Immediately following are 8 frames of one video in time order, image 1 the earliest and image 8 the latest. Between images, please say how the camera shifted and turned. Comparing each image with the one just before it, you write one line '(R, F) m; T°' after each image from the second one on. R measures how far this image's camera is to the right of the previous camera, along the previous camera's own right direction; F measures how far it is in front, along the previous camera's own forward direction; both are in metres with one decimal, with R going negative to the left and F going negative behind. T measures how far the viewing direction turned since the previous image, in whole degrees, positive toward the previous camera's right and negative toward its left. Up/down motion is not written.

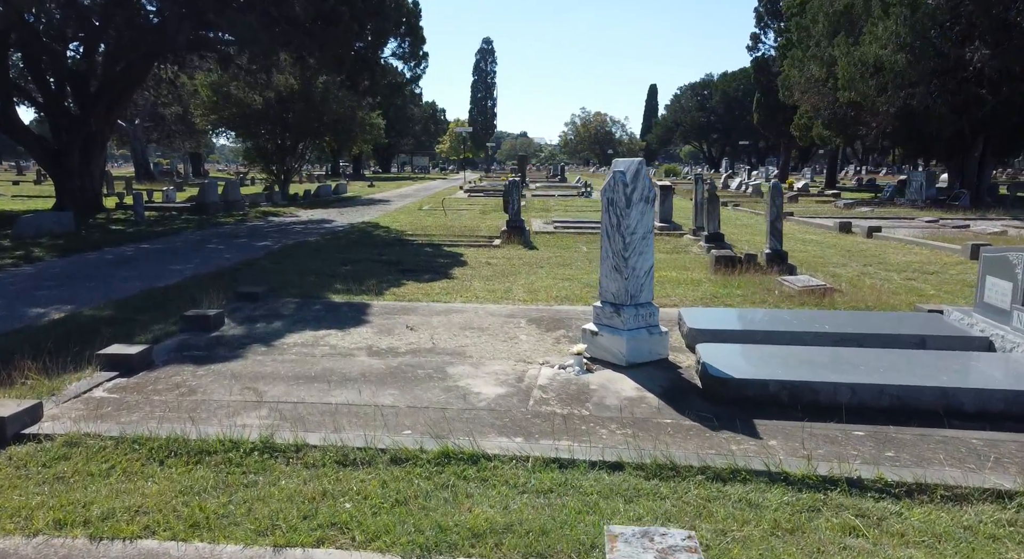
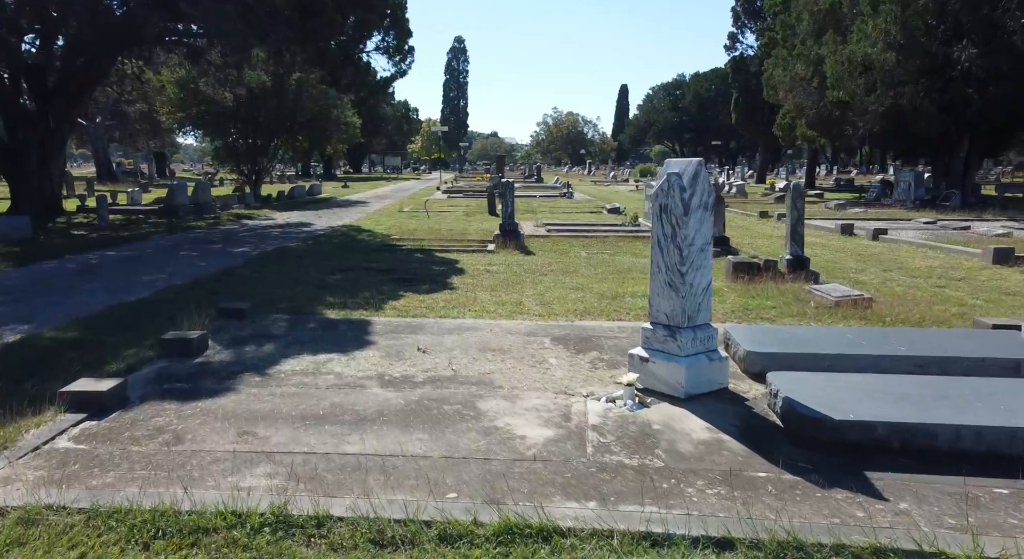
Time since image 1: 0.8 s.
(-0.5, +0.8) m; +2°
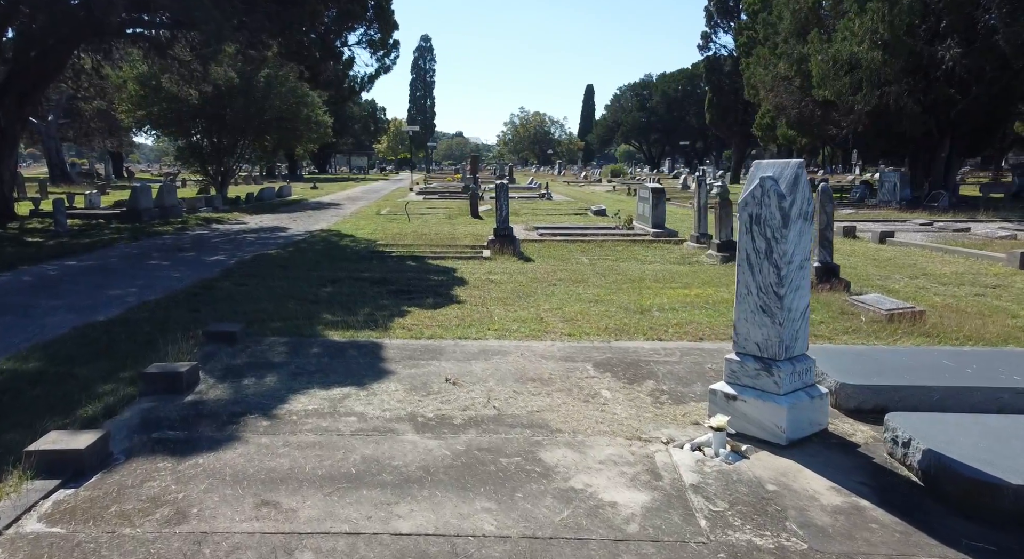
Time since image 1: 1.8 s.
(-0.6, +0.9) m; +3°
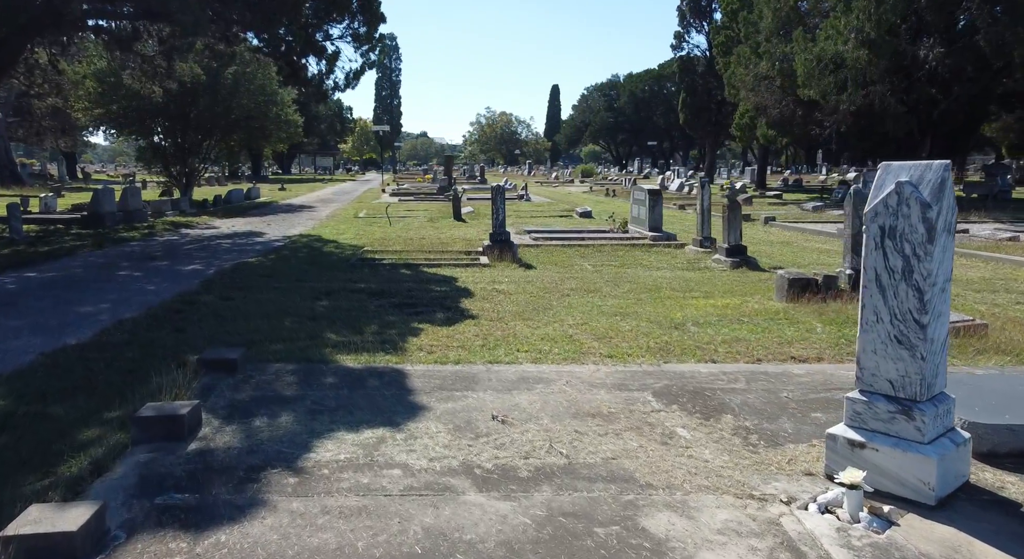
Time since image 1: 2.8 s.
(-0.6, +0.8) m; +3°
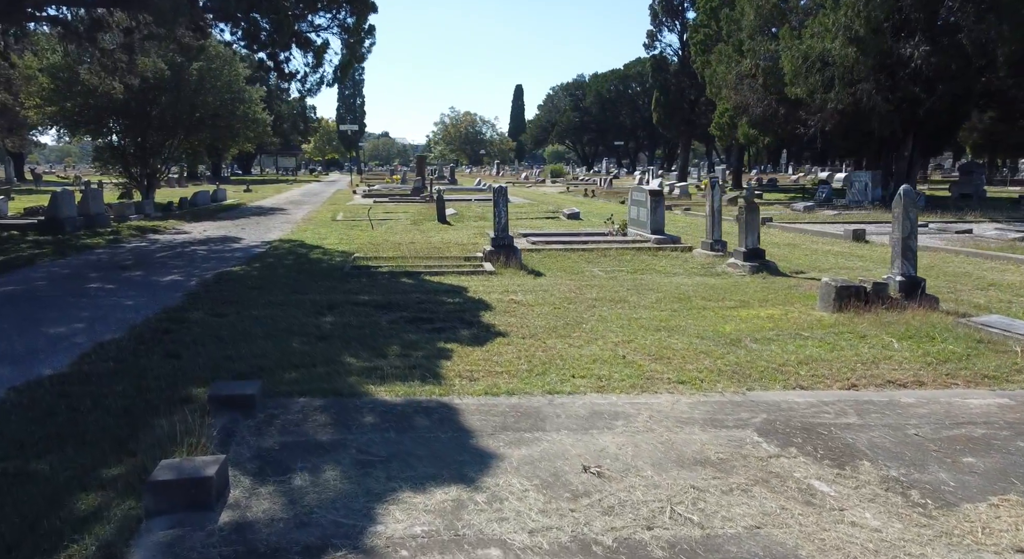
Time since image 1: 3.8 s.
(-0.7, +0.9) m; +3°
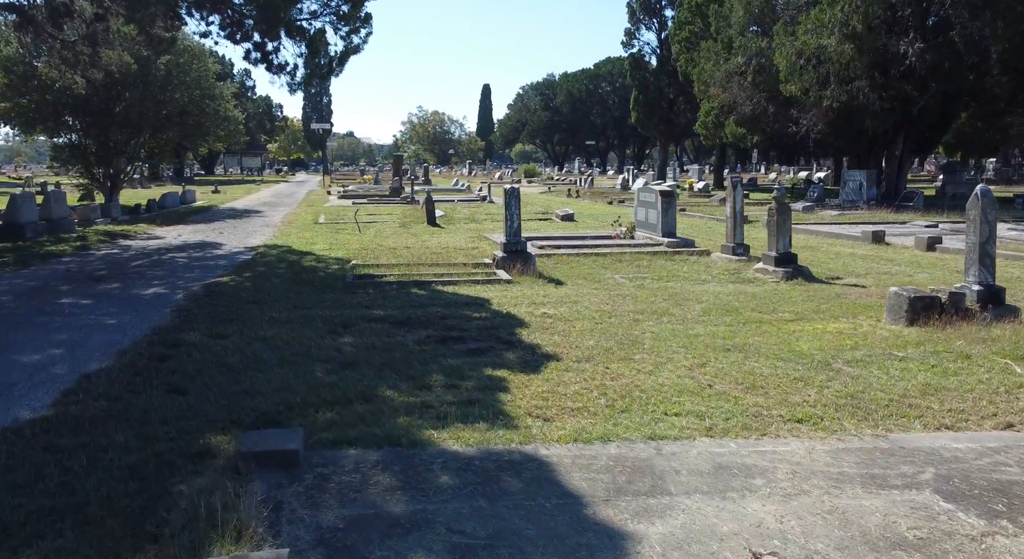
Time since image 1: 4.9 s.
(-0.7, +1.0) m; +3°
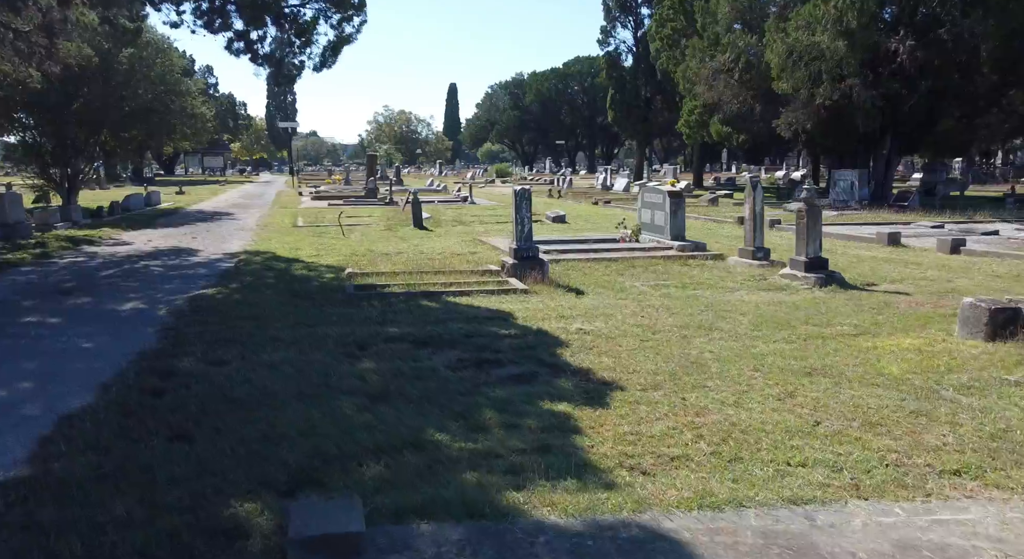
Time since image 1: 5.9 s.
(-0.7, +0.9) m; +3°
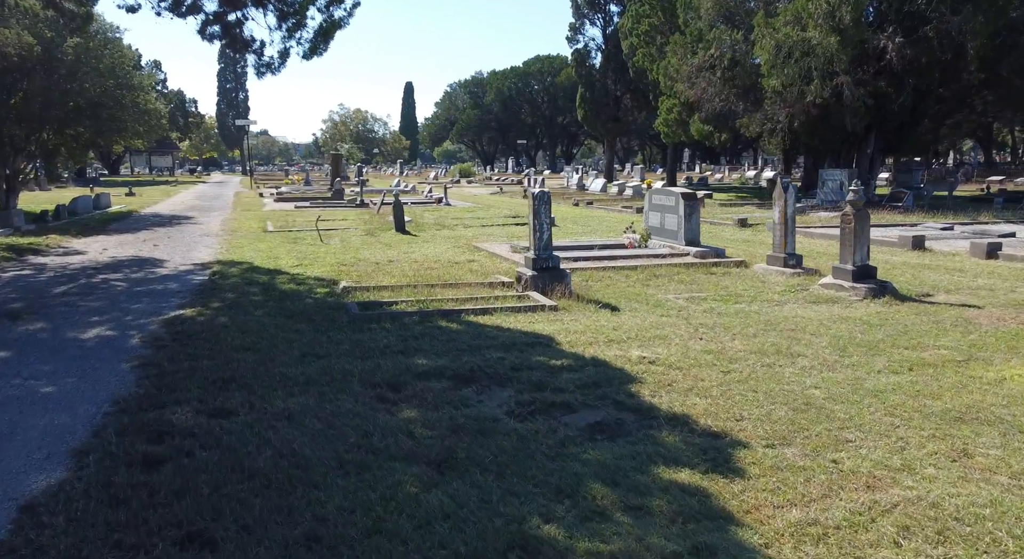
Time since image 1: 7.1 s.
(-0.8, +1.3) m; +3°
